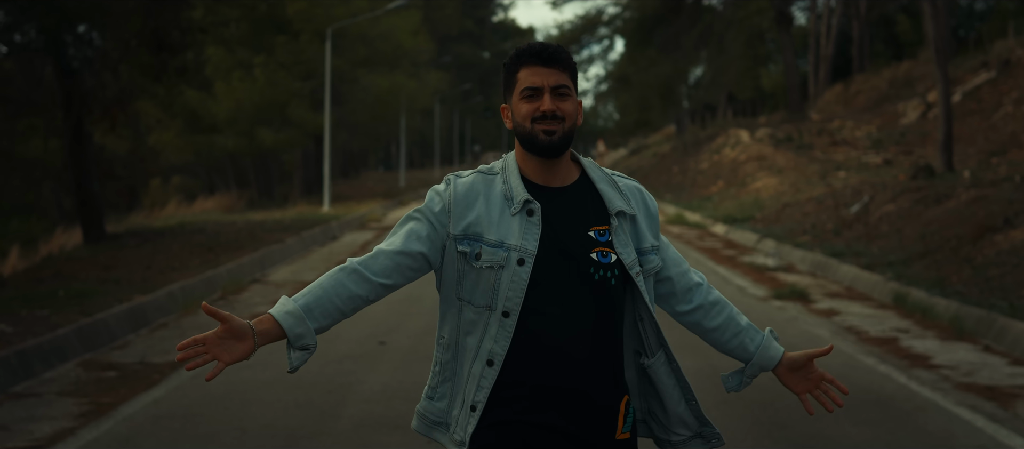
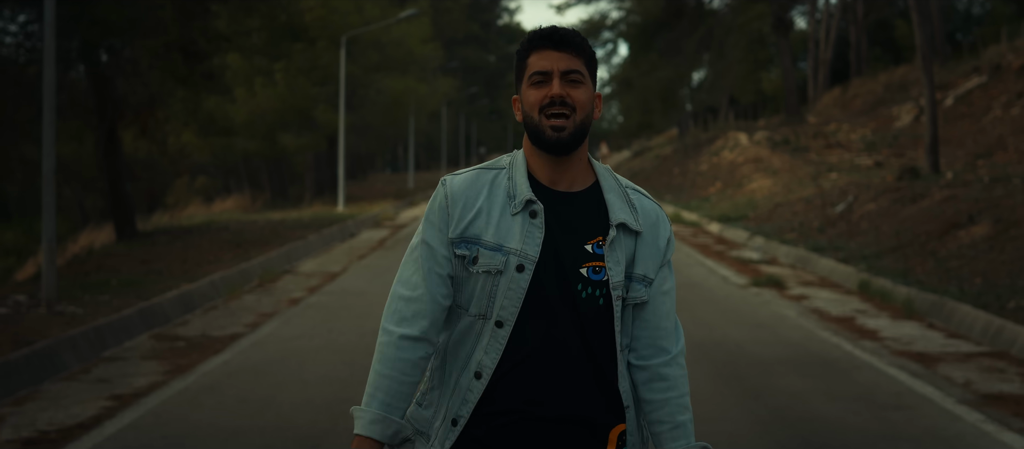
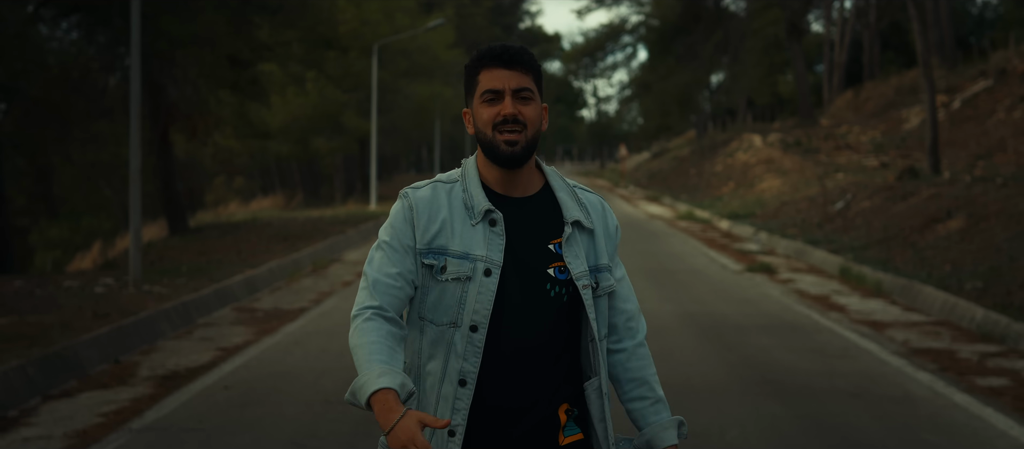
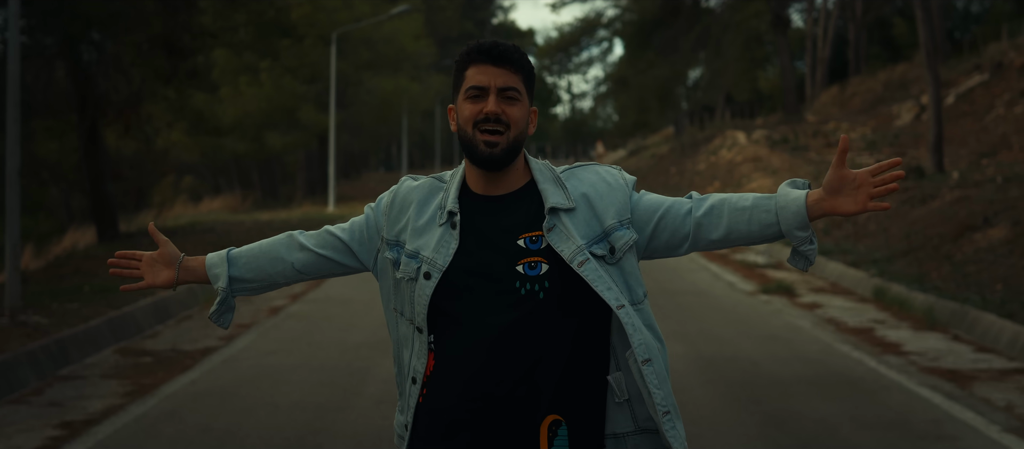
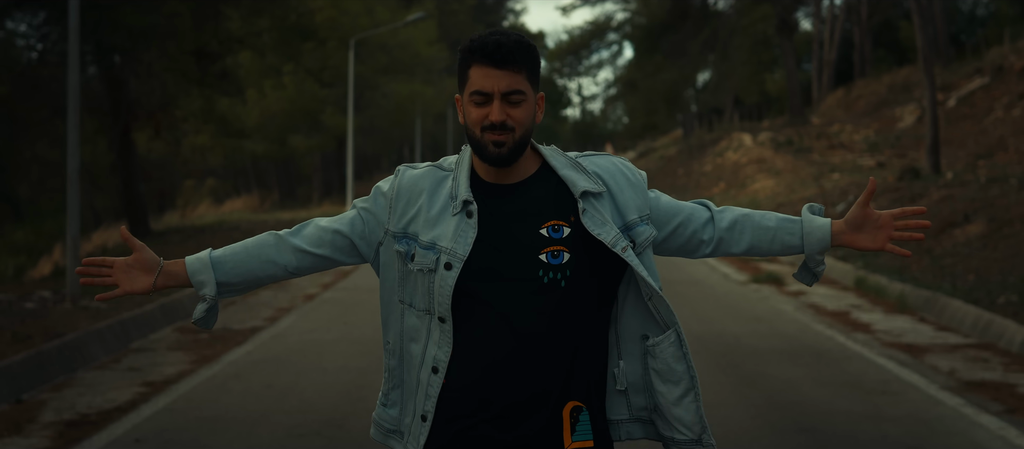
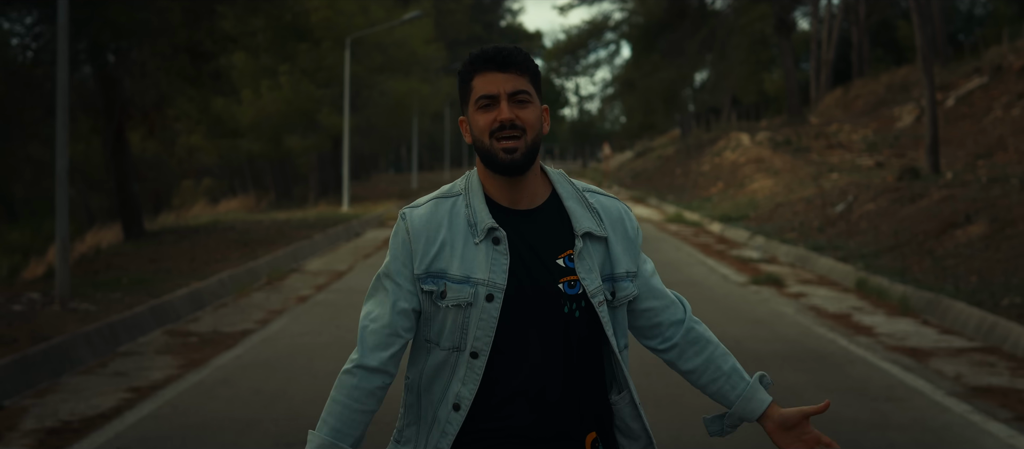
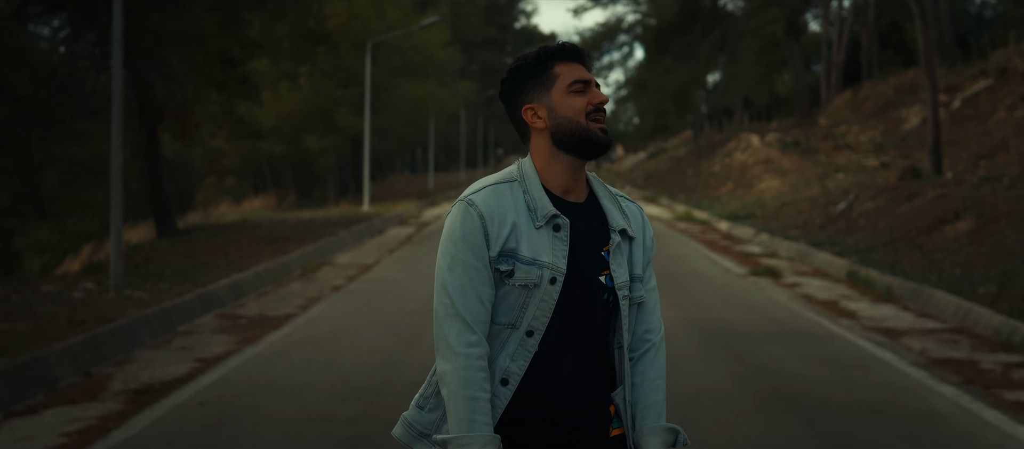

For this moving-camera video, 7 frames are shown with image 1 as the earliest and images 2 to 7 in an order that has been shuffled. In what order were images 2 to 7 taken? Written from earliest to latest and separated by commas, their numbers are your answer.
4, 2, 6, 5, 7, 3
